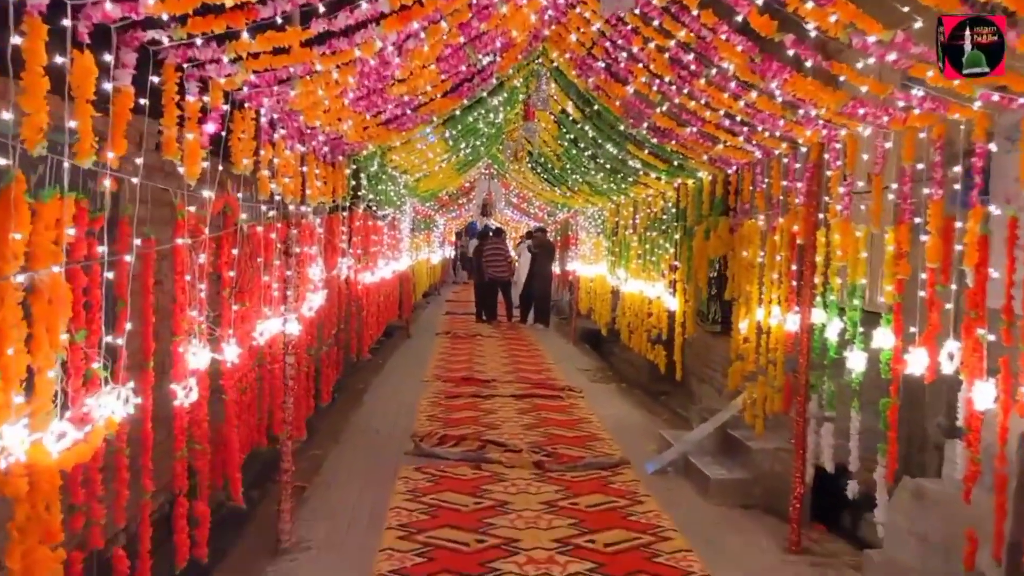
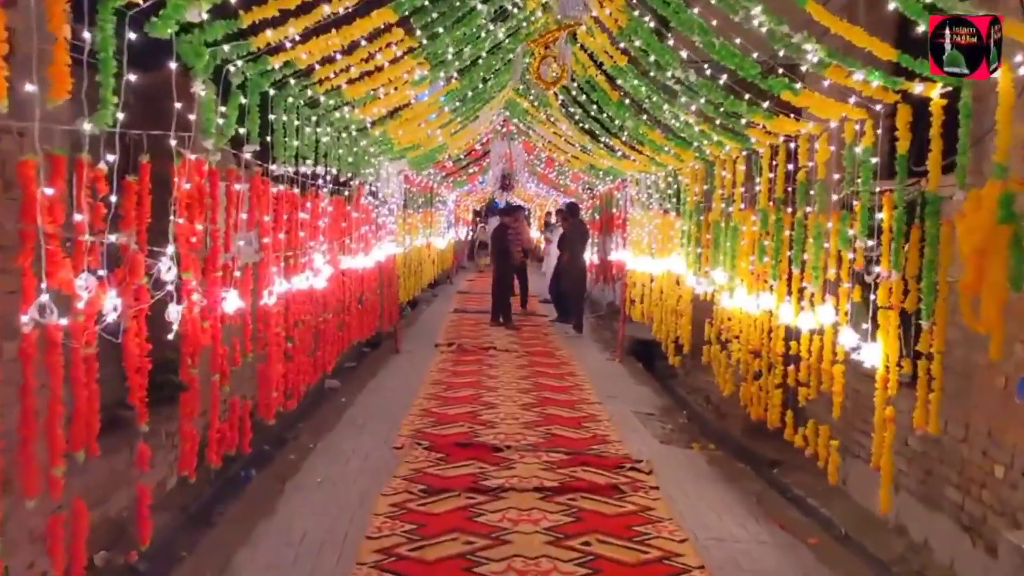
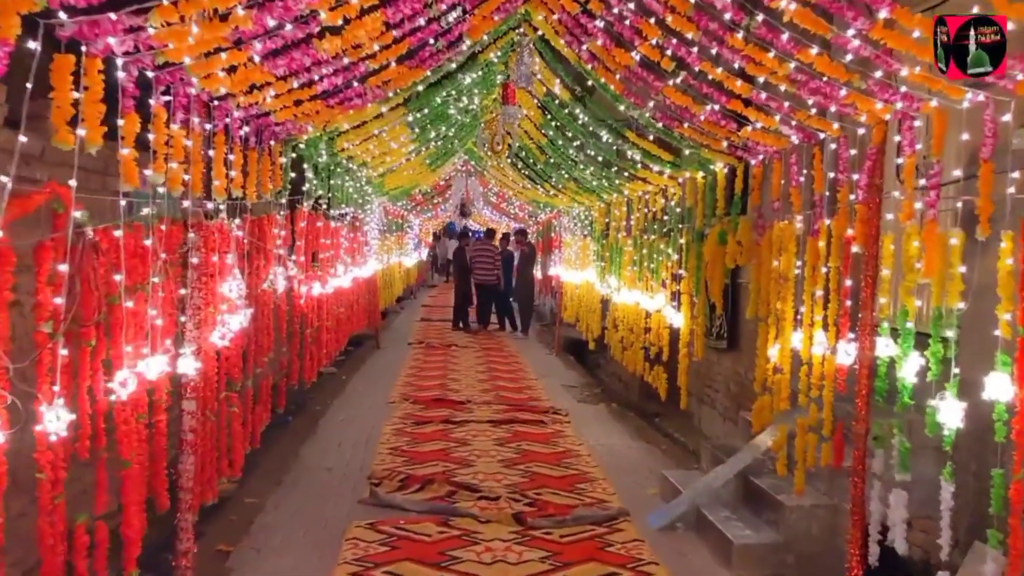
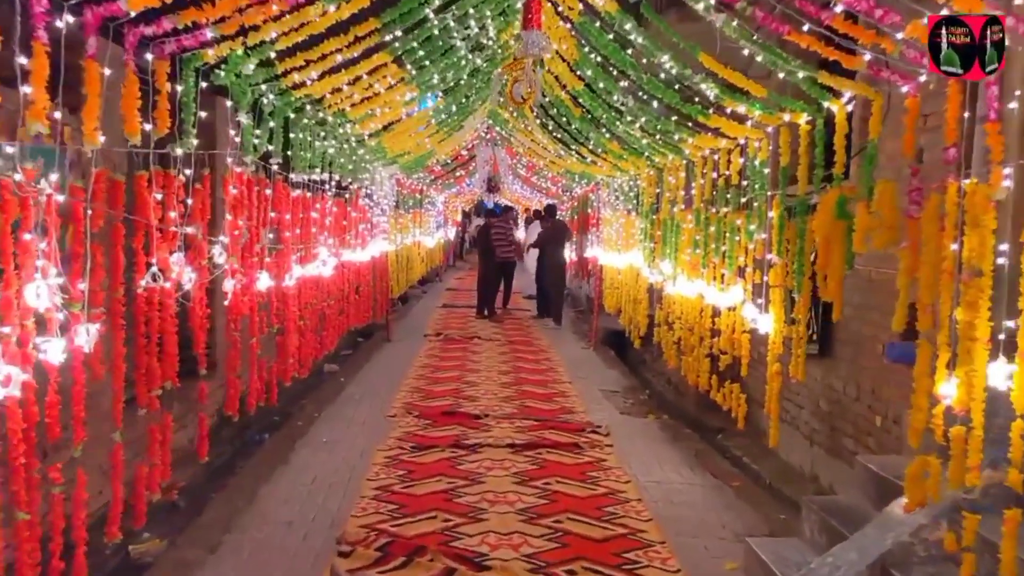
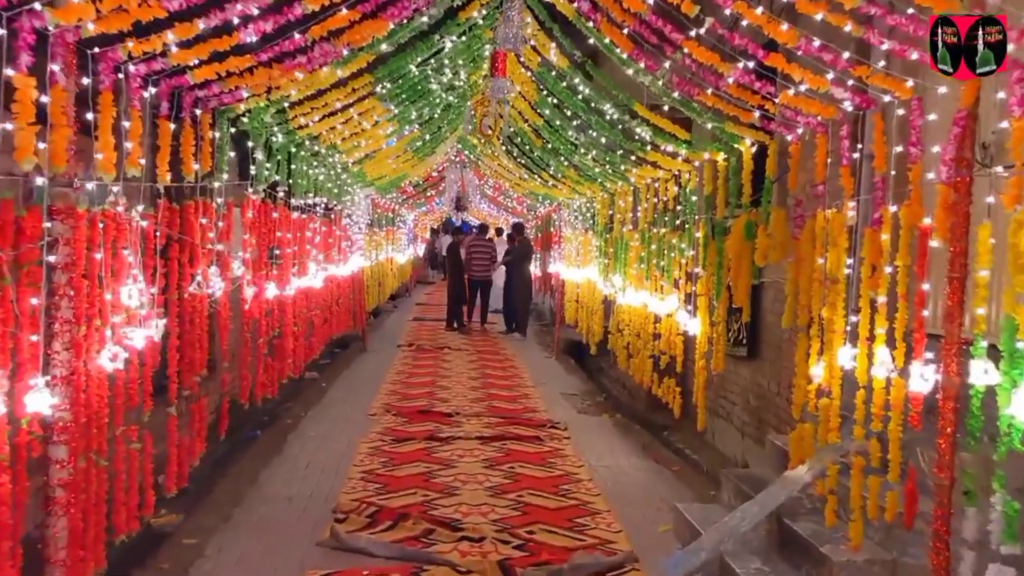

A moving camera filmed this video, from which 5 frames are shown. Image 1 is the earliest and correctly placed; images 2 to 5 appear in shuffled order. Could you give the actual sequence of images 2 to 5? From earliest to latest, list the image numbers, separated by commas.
3, 5, 4, 2
